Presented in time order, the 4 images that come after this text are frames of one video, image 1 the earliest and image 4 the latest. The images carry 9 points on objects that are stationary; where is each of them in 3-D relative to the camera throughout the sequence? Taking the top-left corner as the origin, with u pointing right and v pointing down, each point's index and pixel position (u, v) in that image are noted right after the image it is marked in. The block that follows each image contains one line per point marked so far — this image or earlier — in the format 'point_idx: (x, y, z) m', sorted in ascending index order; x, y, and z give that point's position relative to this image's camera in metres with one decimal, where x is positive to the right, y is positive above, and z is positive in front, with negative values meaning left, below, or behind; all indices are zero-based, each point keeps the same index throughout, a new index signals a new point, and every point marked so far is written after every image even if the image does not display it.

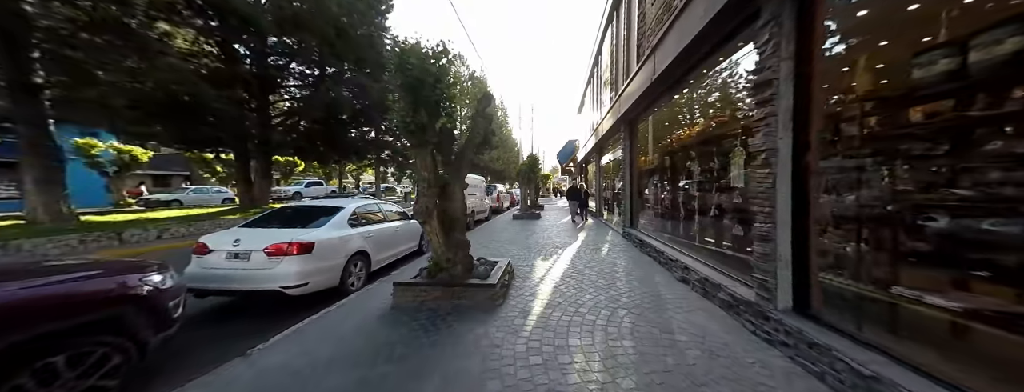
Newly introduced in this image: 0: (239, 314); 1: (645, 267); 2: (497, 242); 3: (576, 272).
0: (-3.4, -1.4, +3.2) m
1: (+2.4, -1.3, +4.6) m
2: (-0.5, -1.4, +7.8) m
3: (+1.1, -1.3, +4.5) m
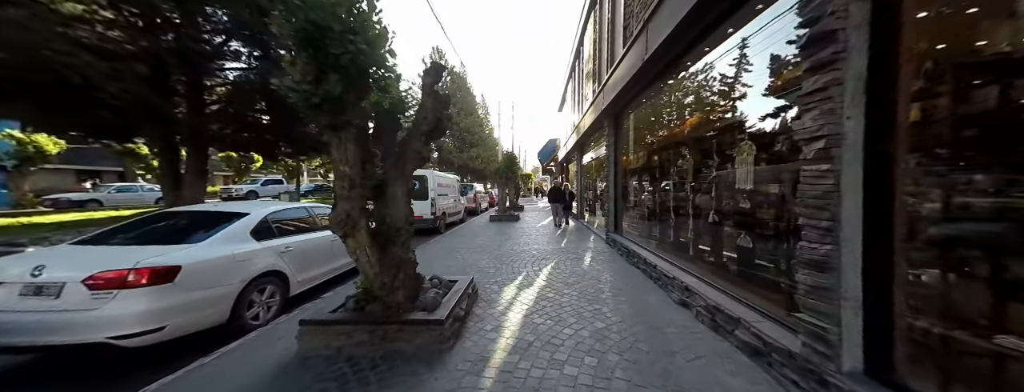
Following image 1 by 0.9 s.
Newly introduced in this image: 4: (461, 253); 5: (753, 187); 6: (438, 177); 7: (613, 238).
0: (-3.8, -1.5, +2.1) m
1: (+1.8, -1.3, +3.9) m
2: (-1.2, -1.4, +6.9) m
3: (+0.6, -1.4, +3.7) m
4: (-1.3, -1.4, +6.5) m
5: (+3.0, +0.1, +3.3) m
6: (-2.7, +0.7, +9.7) m
7: (+2.5, -1.0, +6.6) m
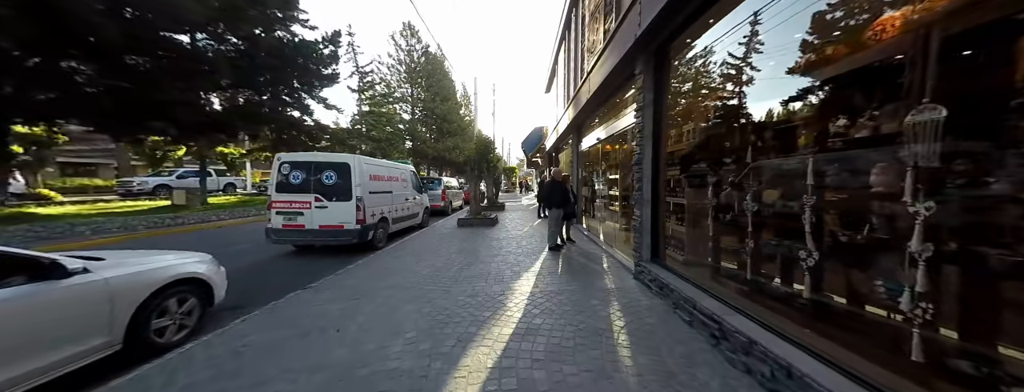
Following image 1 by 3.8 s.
0: (-4.1, -1.6, -1.1) m
1: (+1.4, -1.4, +1.0) m
2: (-1.8, -1.4, +3.9) m
3: (+0.2, -1.4, +0.8) m
4: (-1.8, -1.4, +3.5) m
5: (+2.7, 0.0, +0.5) m
6: (-3.5, +0.8, +6.6) m
7: (+1.9, -1.0, +3.7) m
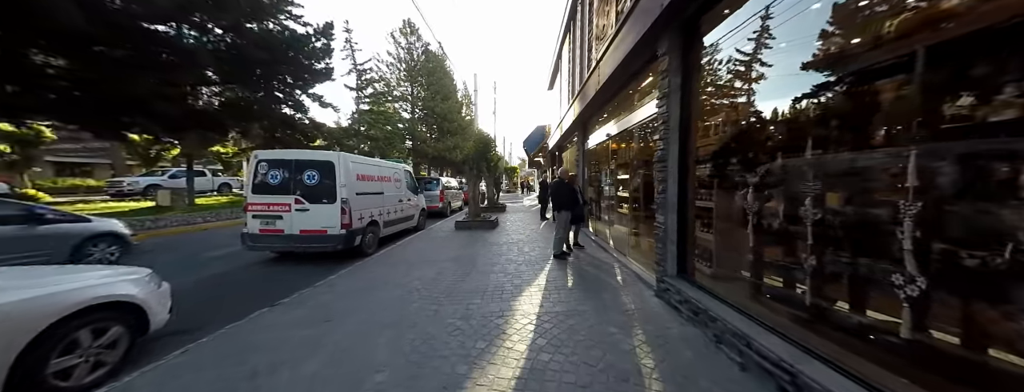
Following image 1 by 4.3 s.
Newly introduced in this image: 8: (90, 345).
0: (-4.1, -1.6, -1.6) m
1: (+1.4, -1.4, +0.5) m
2: (-1.8, -1.5, +3.3) m
3: (+0.2, -1.5, +0.2) m
4: (-1.8, -1.5, +2.9) m
5: (+2.7, 0.0, -0.1) m
6: (-3.5, +0.8, +6.0) m
7: (+1.9, -1.0, +3.1) m
8: (-3.5, -1.2, +2.2) m
